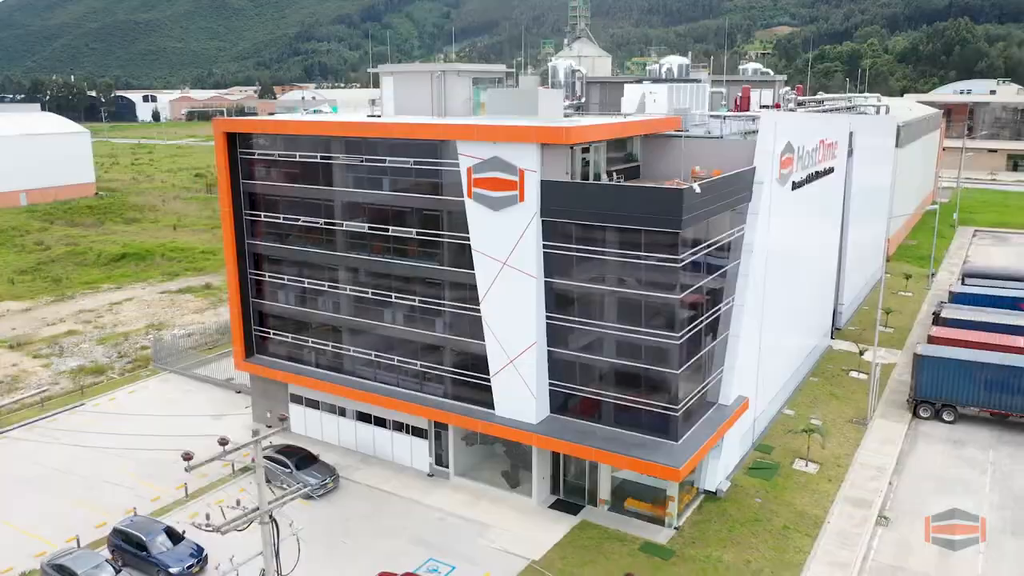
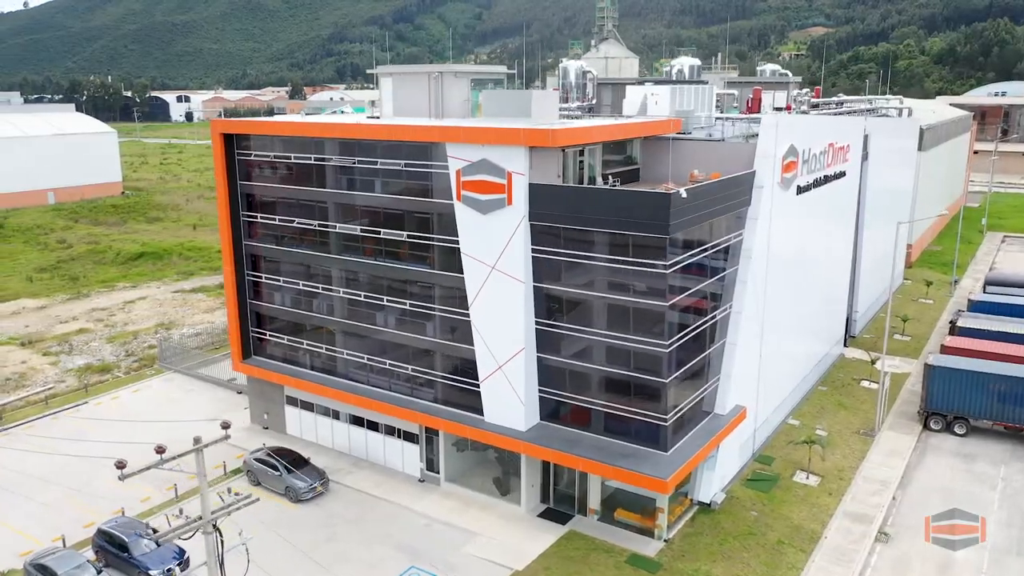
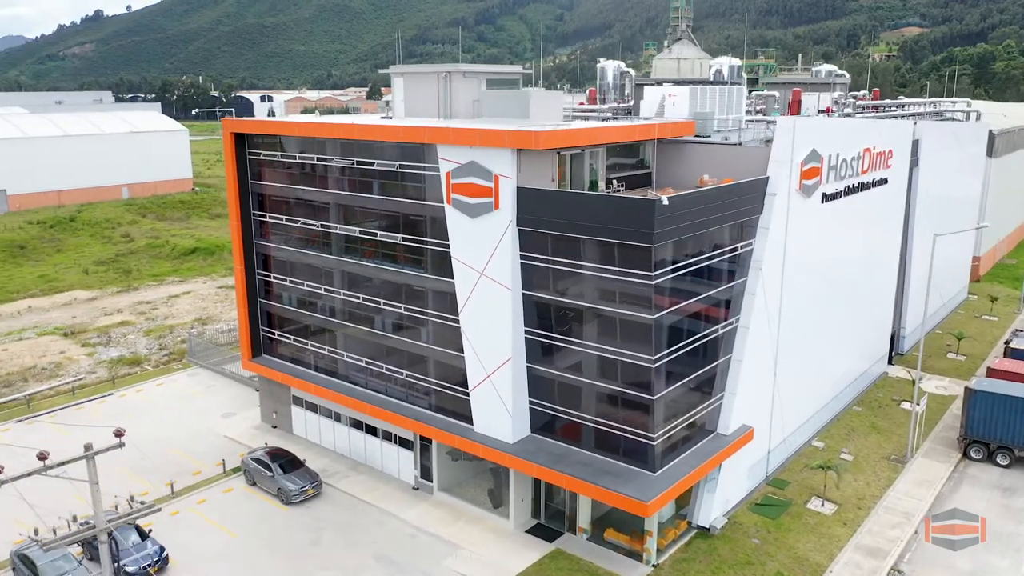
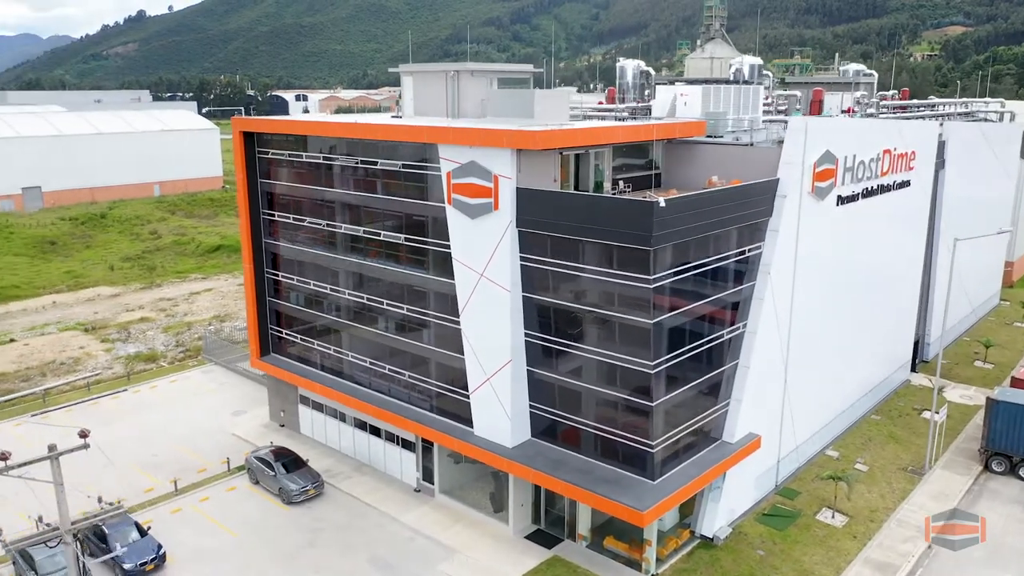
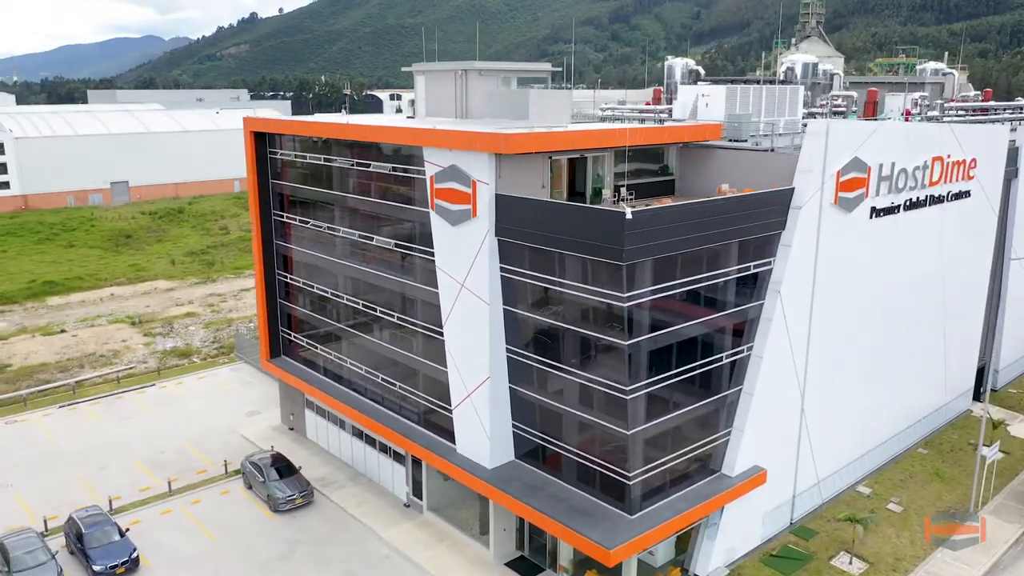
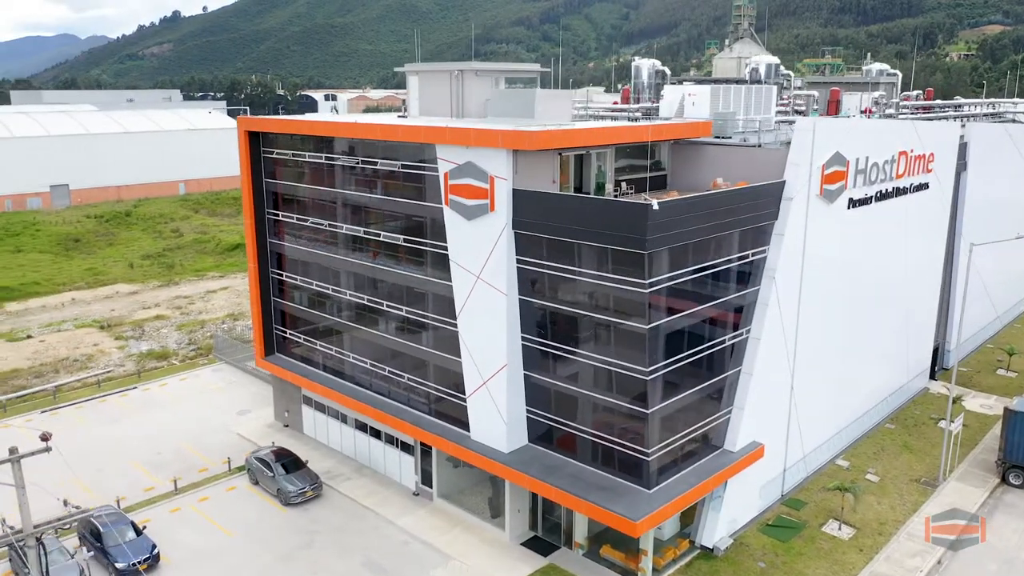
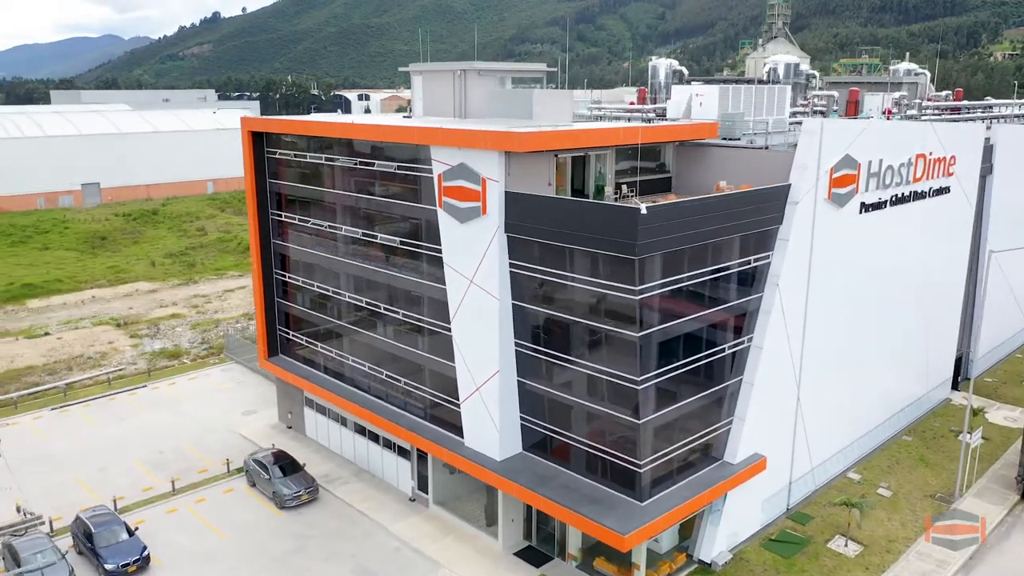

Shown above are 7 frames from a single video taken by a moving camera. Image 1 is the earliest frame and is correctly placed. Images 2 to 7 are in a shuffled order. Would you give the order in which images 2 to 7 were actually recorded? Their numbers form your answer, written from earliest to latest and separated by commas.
2, 3, 4, 6, 7, 5
